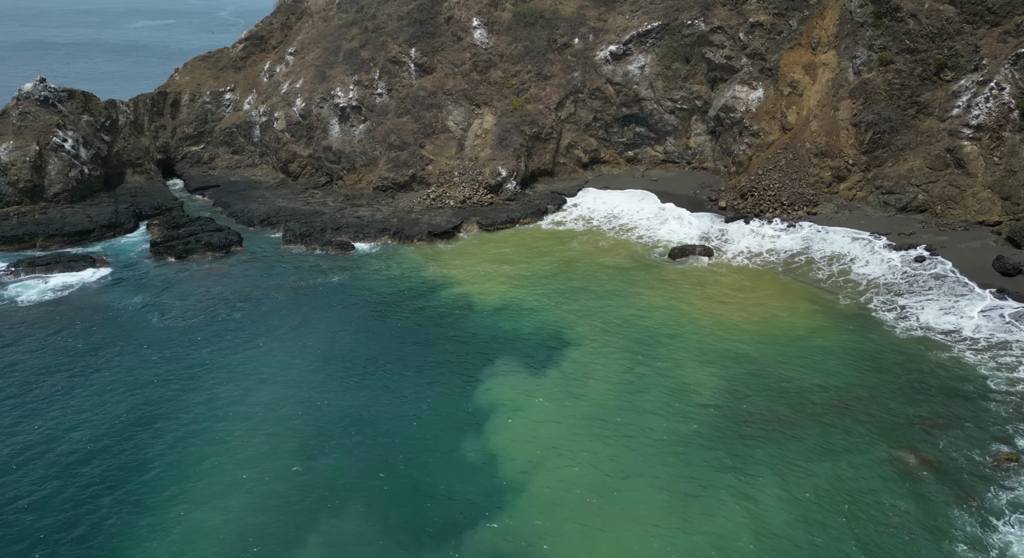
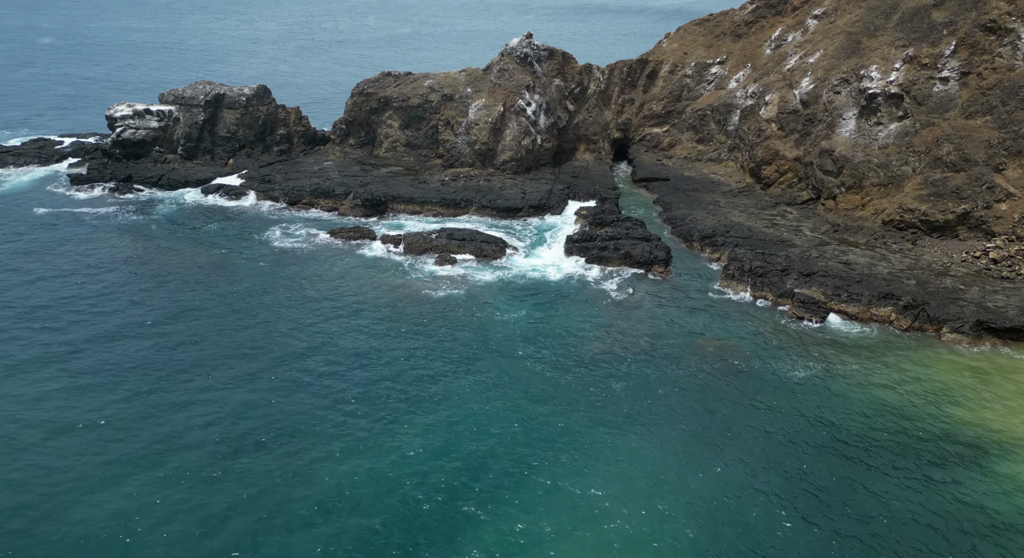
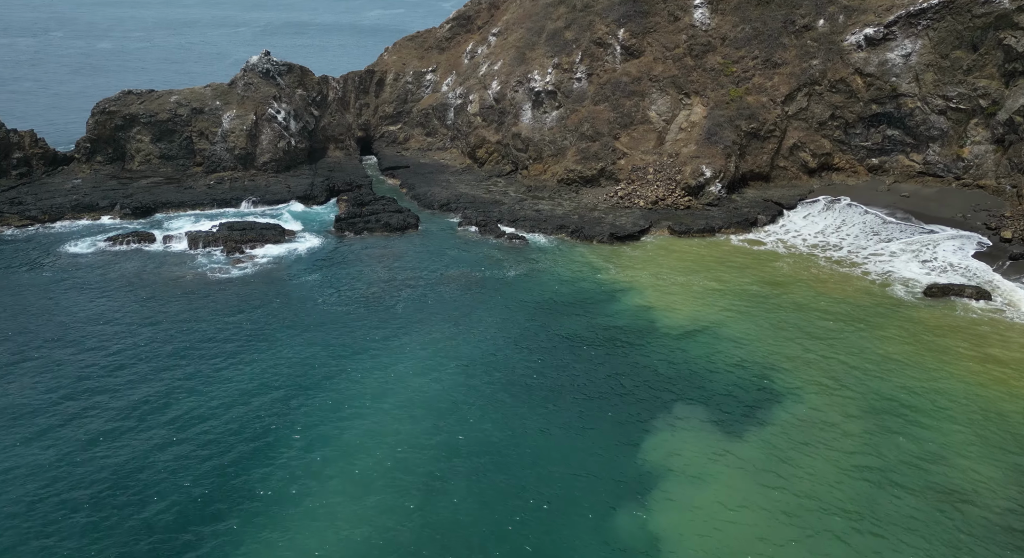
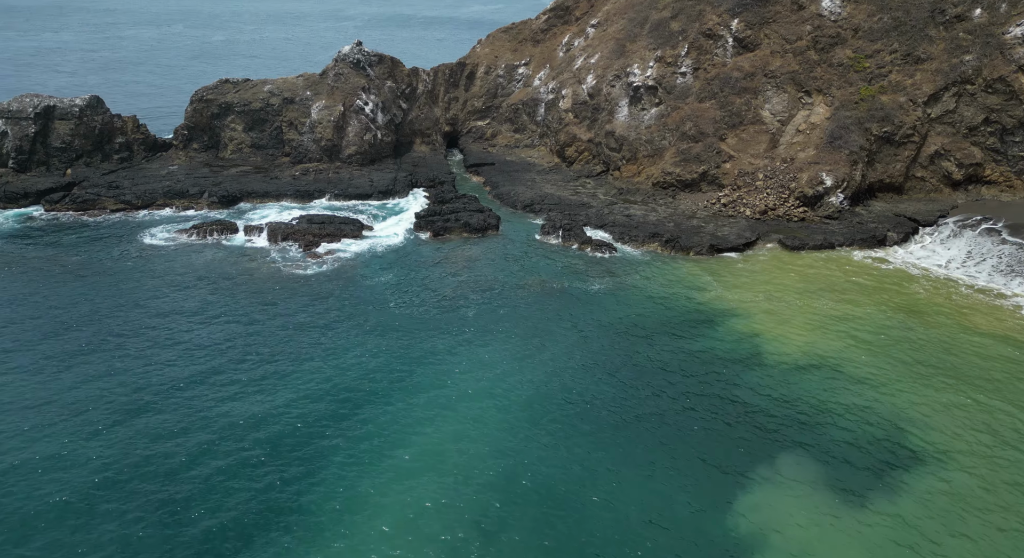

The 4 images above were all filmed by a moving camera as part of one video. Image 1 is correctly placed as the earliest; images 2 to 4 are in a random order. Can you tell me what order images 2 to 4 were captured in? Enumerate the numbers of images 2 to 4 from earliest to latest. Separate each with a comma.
3, 4, 2
